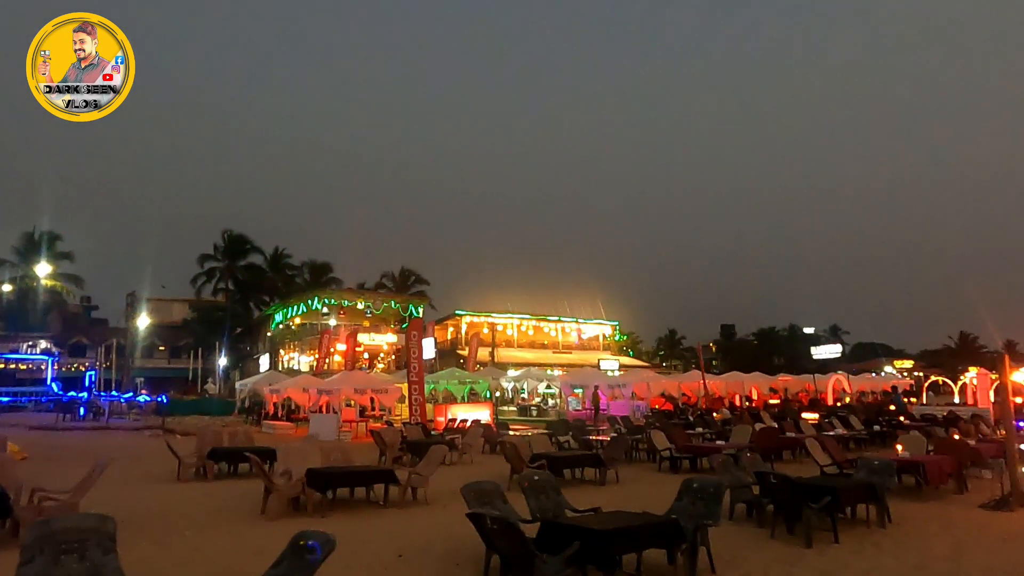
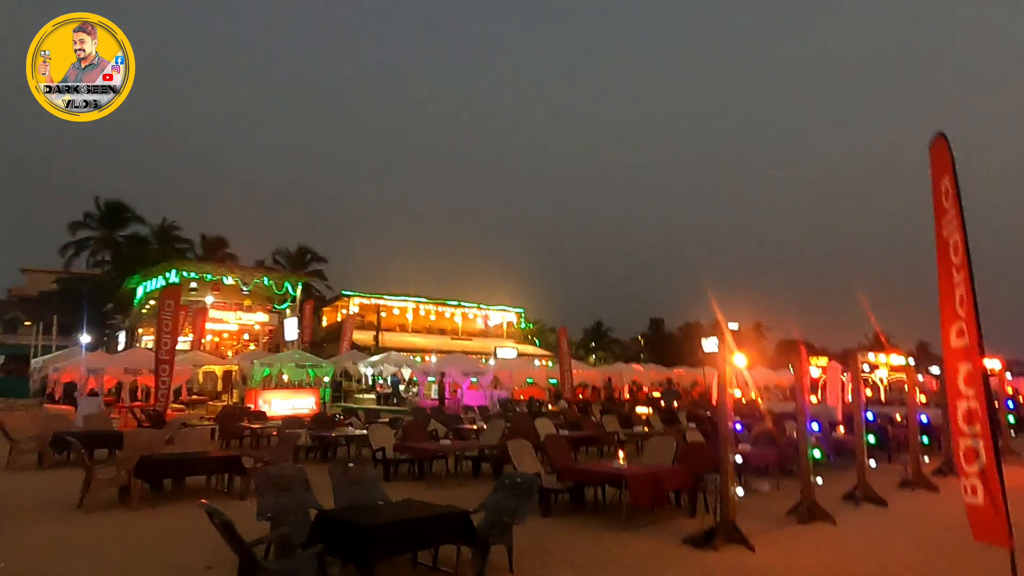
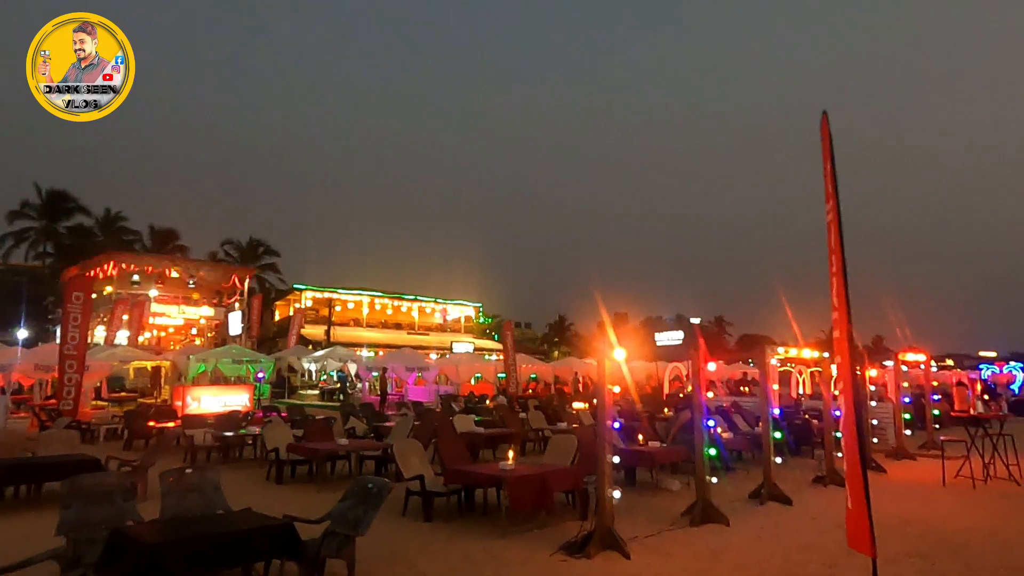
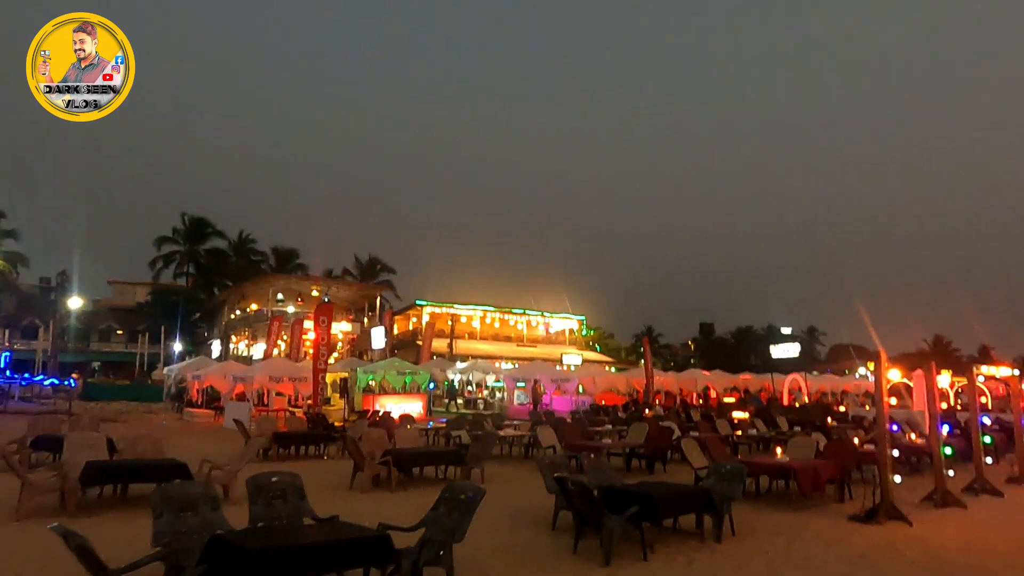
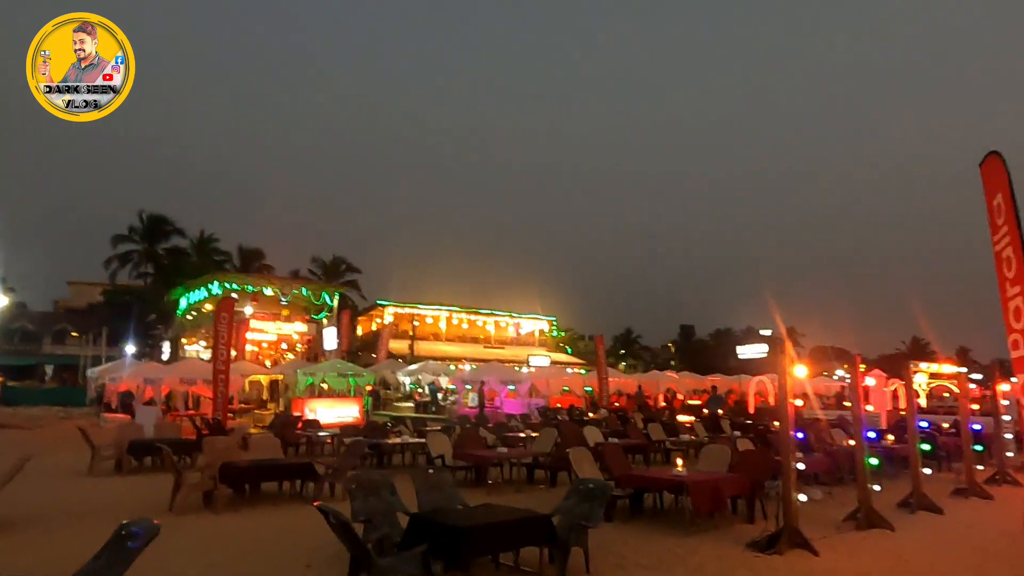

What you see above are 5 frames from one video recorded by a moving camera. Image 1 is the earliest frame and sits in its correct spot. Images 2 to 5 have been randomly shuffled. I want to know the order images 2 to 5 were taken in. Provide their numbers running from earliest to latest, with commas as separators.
4, 5, 2, 3
